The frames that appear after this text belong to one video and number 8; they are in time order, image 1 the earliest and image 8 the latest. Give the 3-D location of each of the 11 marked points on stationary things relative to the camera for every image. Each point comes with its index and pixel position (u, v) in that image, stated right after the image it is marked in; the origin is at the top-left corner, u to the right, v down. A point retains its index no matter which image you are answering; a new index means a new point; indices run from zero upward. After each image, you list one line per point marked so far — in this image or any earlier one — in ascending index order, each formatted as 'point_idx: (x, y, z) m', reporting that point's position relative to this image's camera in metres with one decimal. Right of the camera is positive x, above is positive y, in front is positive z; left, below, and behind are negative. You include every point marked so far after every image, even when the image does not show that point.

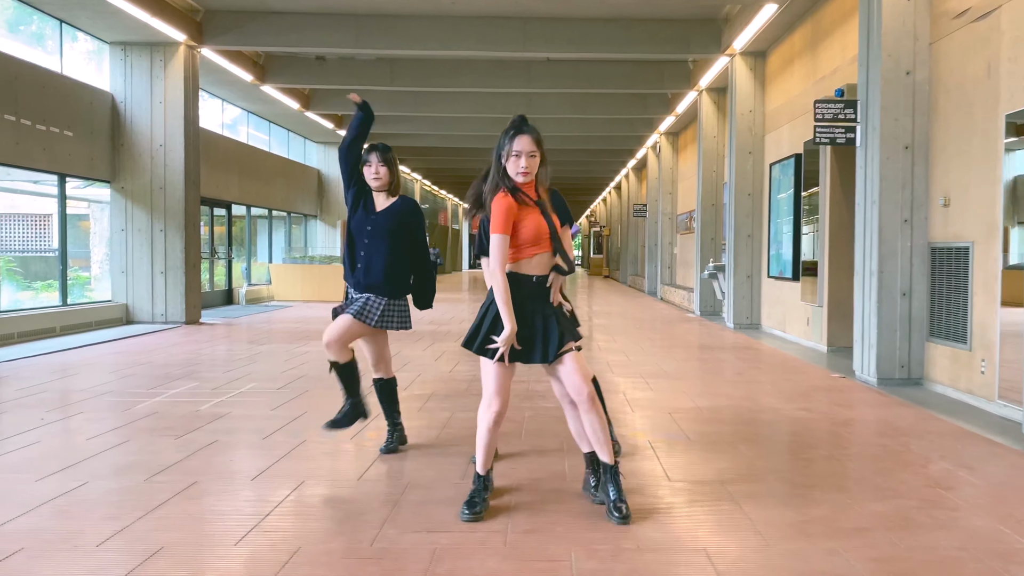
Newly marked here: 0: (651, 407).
0: (+1.0, -0.9, +5.6) m
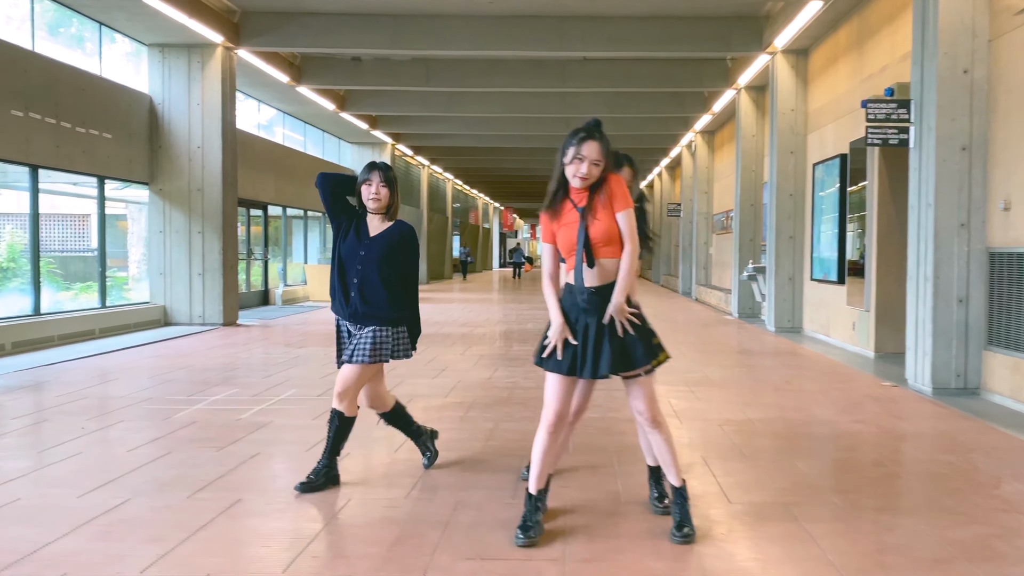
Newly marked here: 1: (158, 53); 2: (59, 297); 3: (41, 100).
0: (+1.3, -0.9, +5.4) m
1: (-5.3, +3.5, +11.2) m
2: (-5.8, -0.1, +9.6) m
3: (-5.6, +2.2, +8.9) m
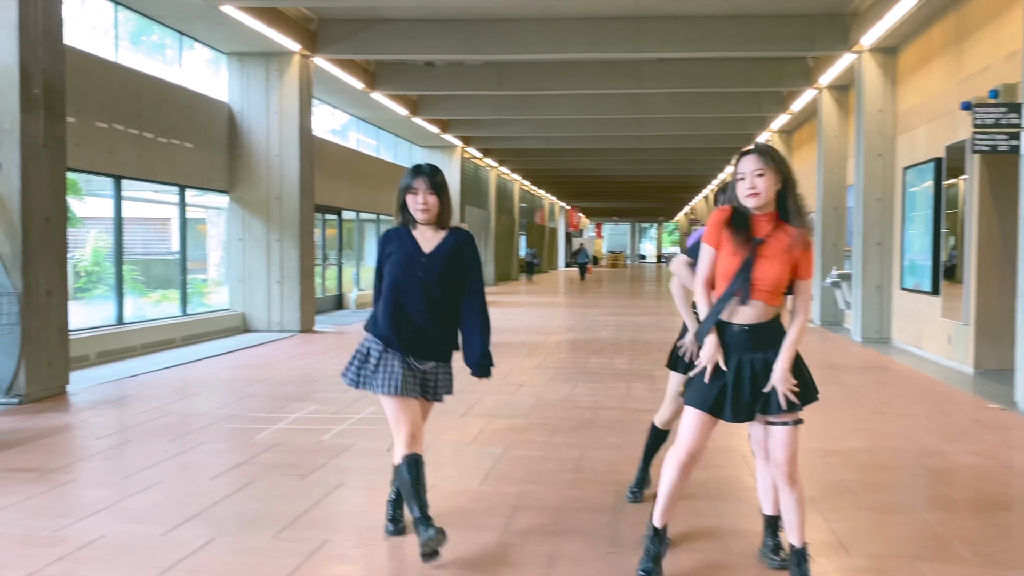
0: (+1.9, -1.1, +5.1) m
1: (-4.2, +3.4, +11.5) m
2: (-4.8, -0.2, +9.9) m
3: (-4.7, +2.1, +9.2) m
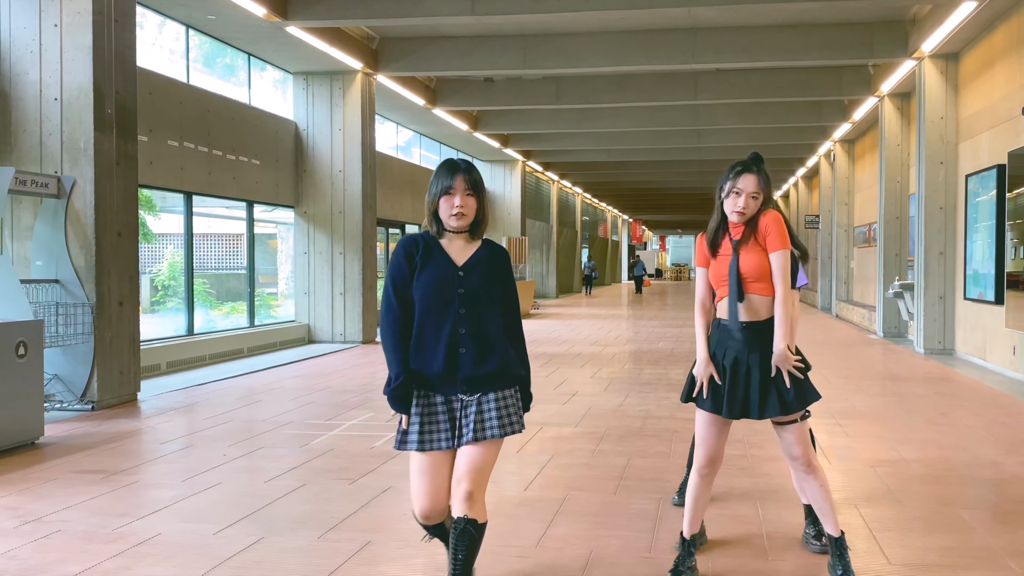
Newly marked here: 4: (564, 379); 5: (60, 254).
0: (+2.2, -1.1, +5.0) m
1: (-3.3, +3.2, +11.9) m
2: (-4.1, -0.4, +10.3) m
3: (-4.0, +2.0, +9.6) m
4: (+0.6, -1.0, +8.4) m
5: (-3.9, +0.3, +6.5) m
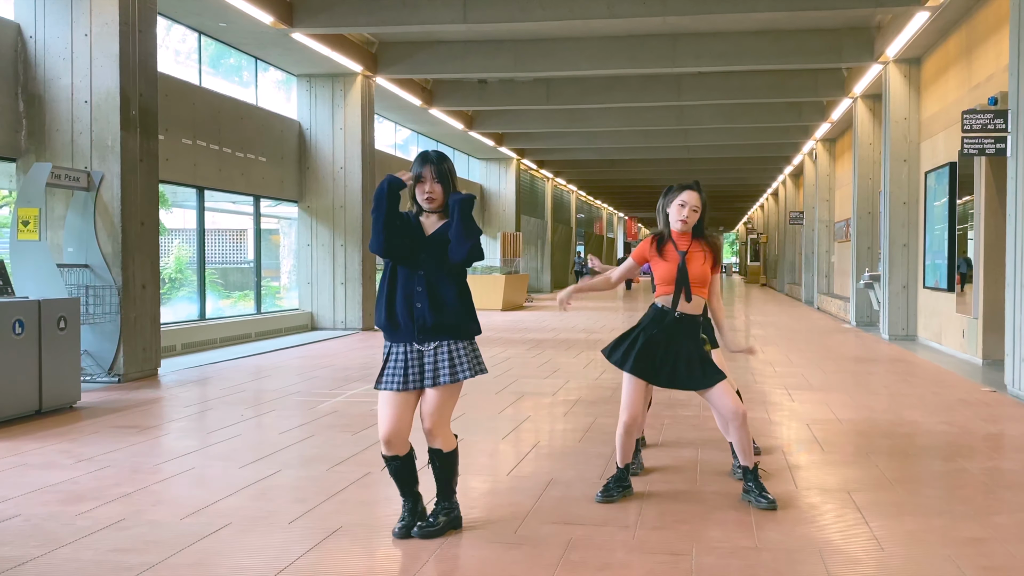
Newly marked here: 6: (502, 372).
0: (+2.1, -1.0, +5.7) m
1: (-3.4, +3.4, +12.6) m
2: (-4.2, -0.2, +11.0) m
3: (-4.2, +2.2, +10.3) m
4: (+0.4, -0.9, +9.1) m
5: (-4.0, +0.4, +7.2) m
6: (-0.1, -0.9, +7.9) m
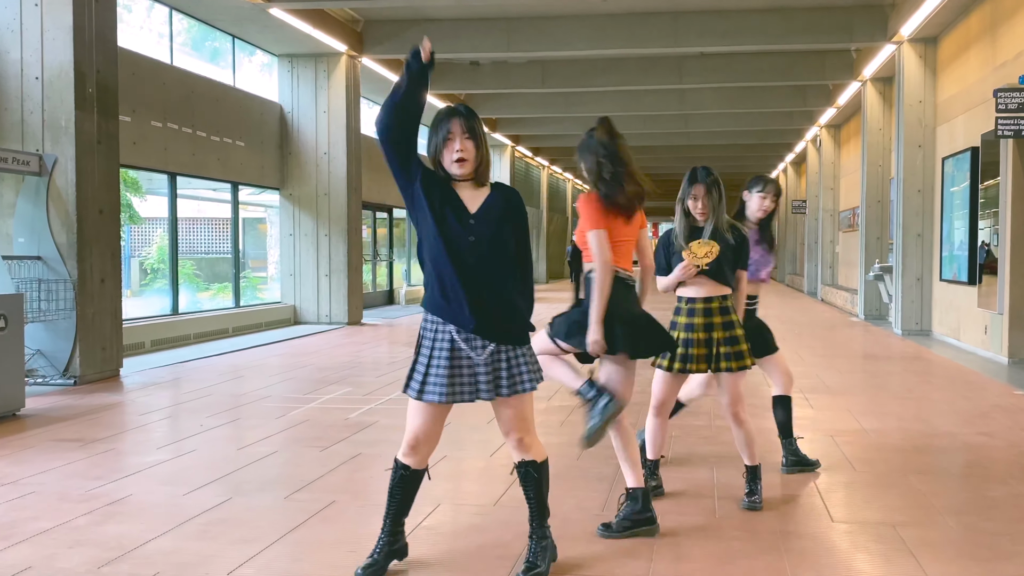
0: (+2.0, -1.0, +5.1) m
1: (-3.5, +3.5, +11.9) m
2: (-4.3, -0.1, +10.4) m
3: (-4.2, +2.3, +9.7) m
4: (+0.4, -0.8, +8.5) m
5: (-4.1, +0.5, +6.6) m
6: (-0.2, -0.8, +7.4) m
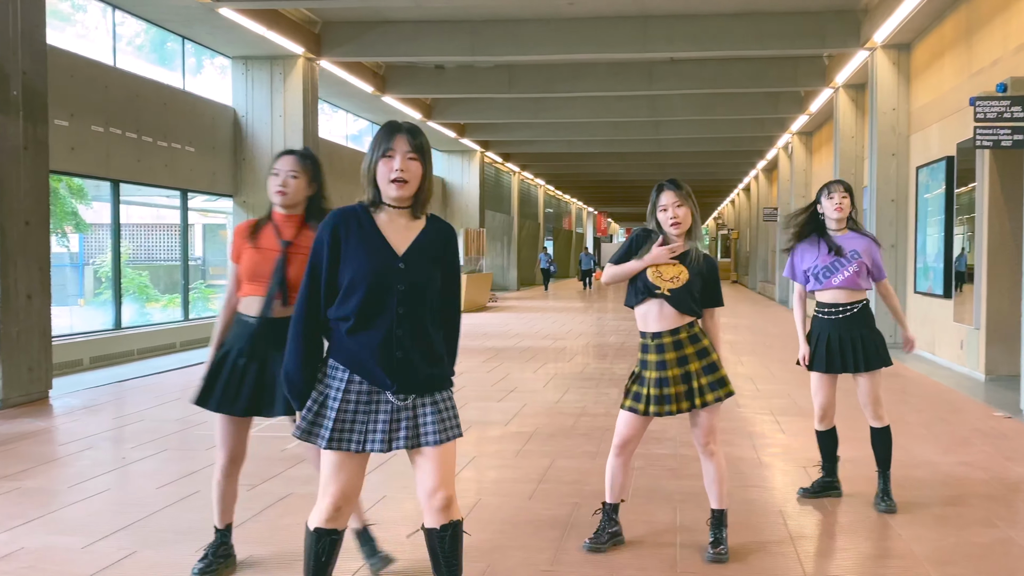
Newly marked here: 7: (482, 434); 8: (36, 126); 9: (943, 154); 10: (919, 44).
0: (+1.7, -1.1, +4.8) m
1: (-4.0, +3.4, +11.5) m
2: (-4.8, -0.3, +9.9) m
3: (-4.7, +2.1, +9.2) m
4: (-0.1, -0.9, +8.2) m
5: (-4.4, +0.4, +6.1) m
6: (-0.6, -1.0, +7.0) m
7: (-0.2, -1.0, +5.3) m
8: (-4.0, +1.4, +6.5) m
9: (+5.0, +1.6, +8.8) m
10: (+5.2, +3.1, +9.8) m
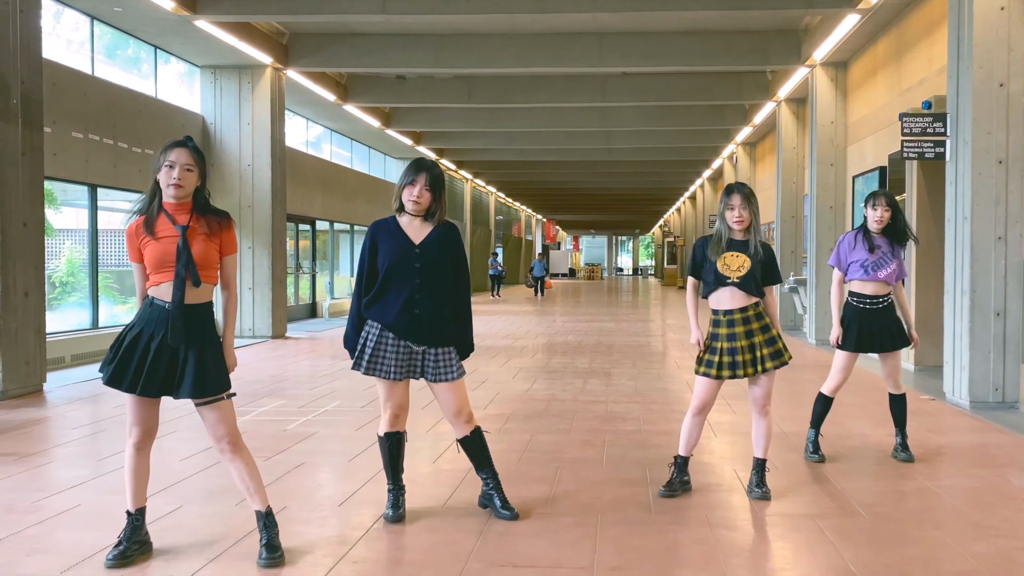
0: (+1.6, -1.0, +5.5) m
1: (-4.7, +3.3, +11.7) m
2: (-5.3, -0.3, +10.0) m
3: (-5.1, +2.1, +9.4) m
4: (-0.4, -0.9, +8.6) m
5: (-4.6, +0.4, +6.3) m
6: (-0.9, -0.9, +7.4) m
7: (-0.4, -1.0, +5.8) m
8: (-4.3, +1.4, +6.7) m
9: (+4.6, +1.6, +9.7) m
10: (+4.7, +3.2, +10.7) m
